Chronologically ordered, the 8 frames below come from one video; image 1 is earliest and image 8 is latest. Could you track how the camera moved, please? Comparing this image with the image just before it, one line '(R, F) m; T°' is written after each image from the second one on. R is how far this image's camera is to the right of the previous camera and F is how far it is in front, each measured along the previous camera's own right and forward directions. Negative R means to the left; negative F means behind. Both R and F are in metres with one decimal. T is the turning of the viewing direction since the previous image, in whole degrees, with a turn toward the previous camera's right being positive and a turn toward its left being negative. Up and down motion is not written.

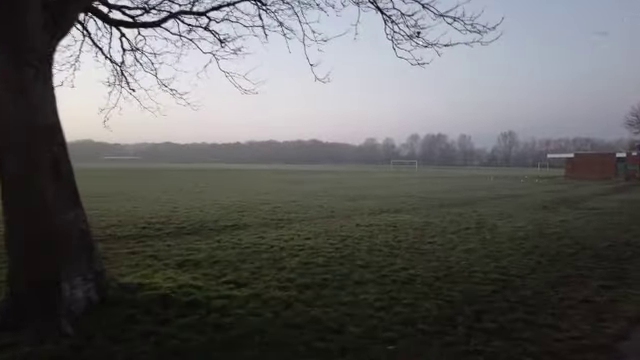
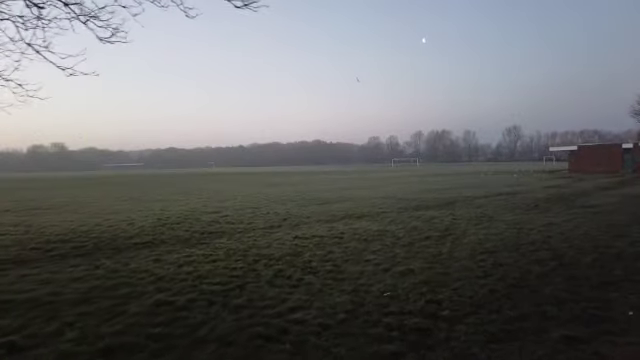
(+2.6, +2.6) m; -1°
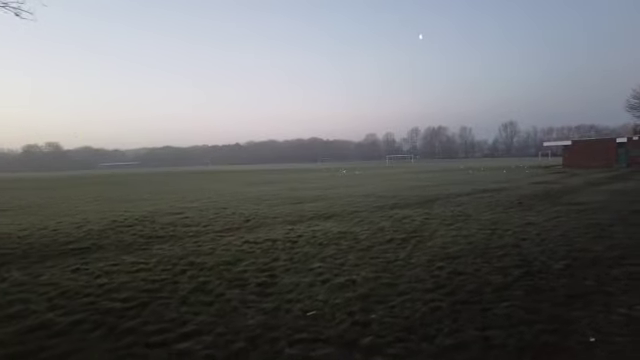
(+1.4, +1.1) m; 0°
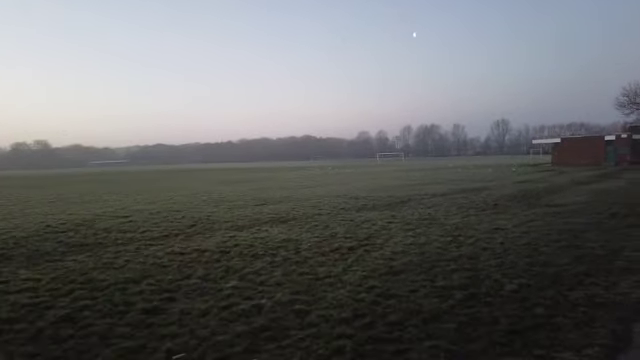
(+1.5, +1.3) m; +1°
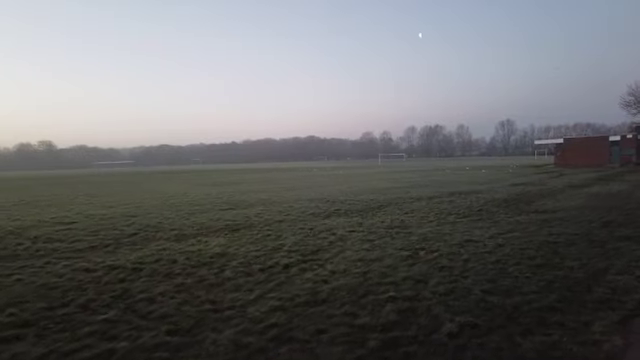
(+1.6, +1.5) m; -1°
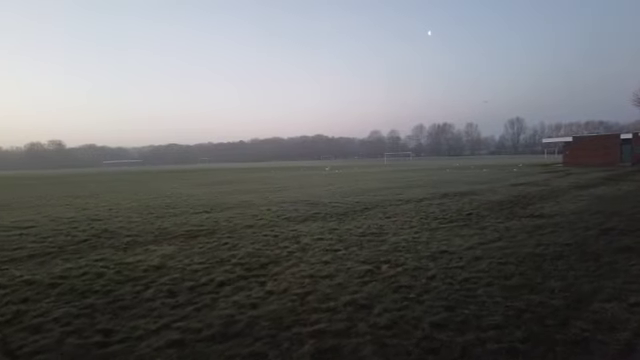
(+1.3, +1.2) m; -1°
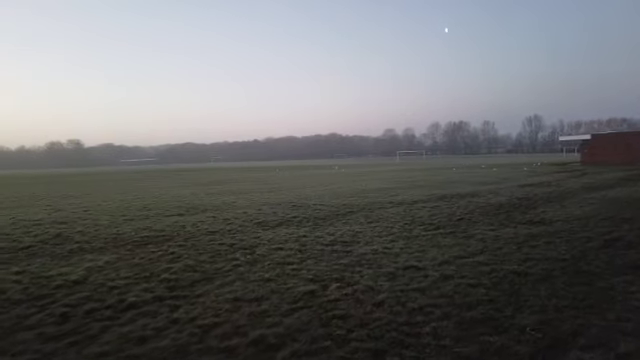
(+1.4, +1.3) m; -2°
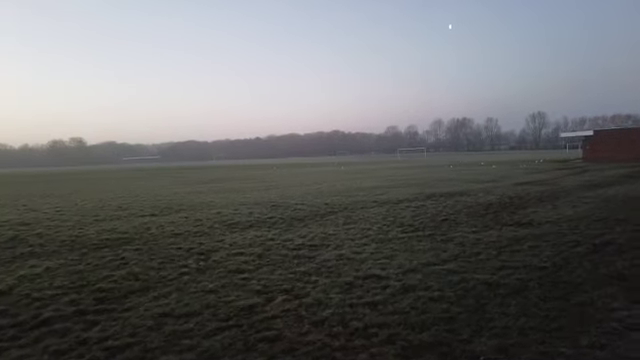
(+0.9, +0.8) m; -1°
